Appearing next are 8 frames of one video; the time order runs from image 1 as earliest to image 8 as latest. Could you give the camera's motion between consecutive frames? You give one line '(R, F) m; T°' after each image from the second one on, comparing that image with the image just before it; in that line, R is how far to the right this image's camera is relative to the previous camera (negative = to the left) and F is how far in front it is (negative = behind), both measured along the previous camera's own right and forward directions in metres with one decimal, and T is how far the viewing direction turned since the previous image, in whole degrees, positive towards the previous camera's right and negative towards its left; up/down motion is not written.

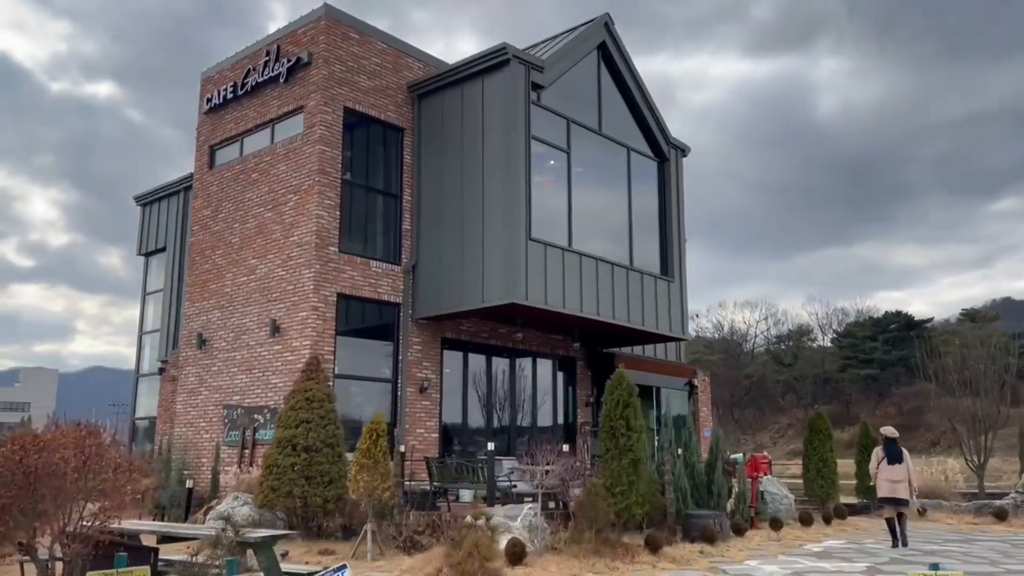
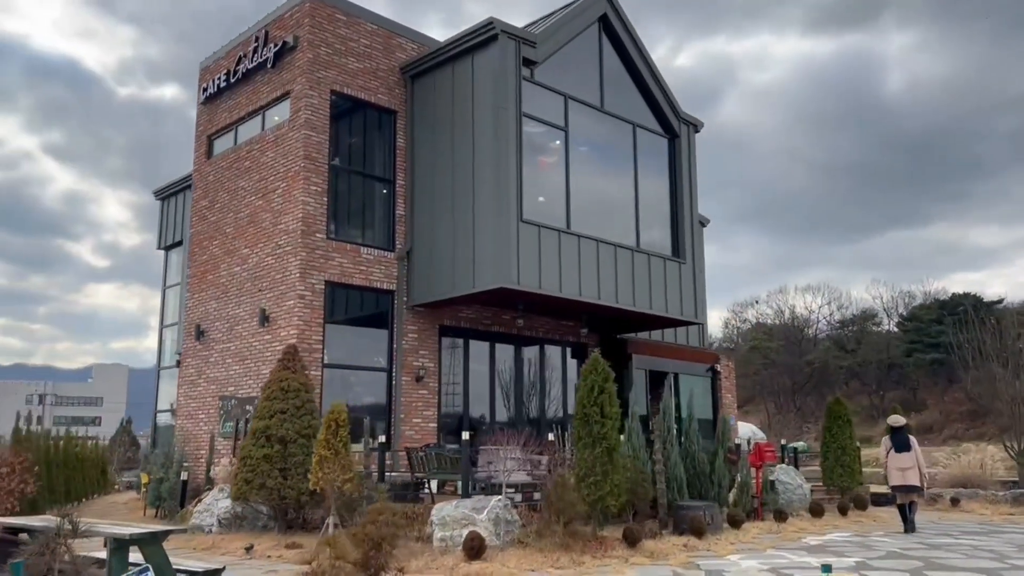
(+1.0, +0.5) m; -4°
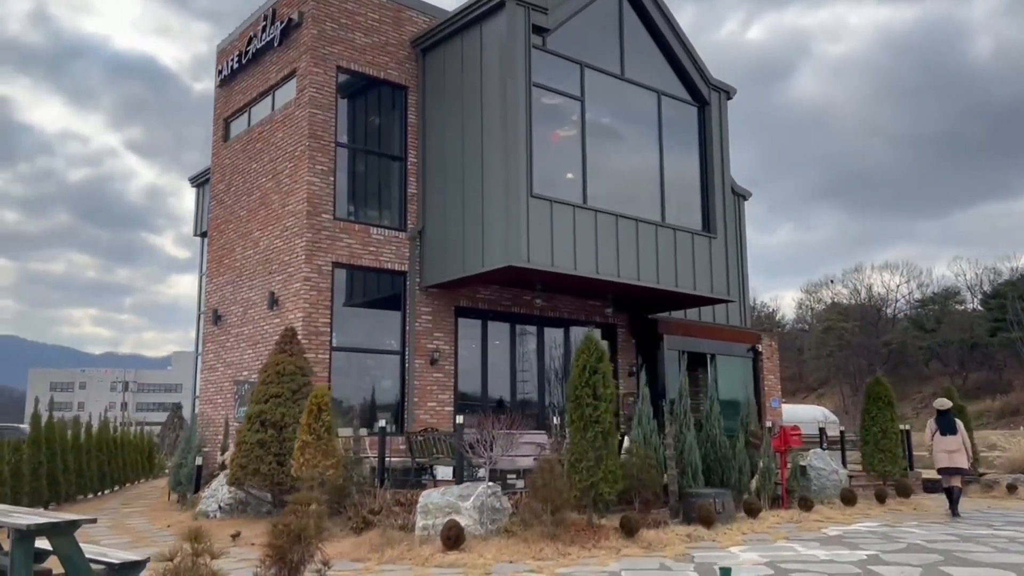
(+0.8, +0.5) m; -5°
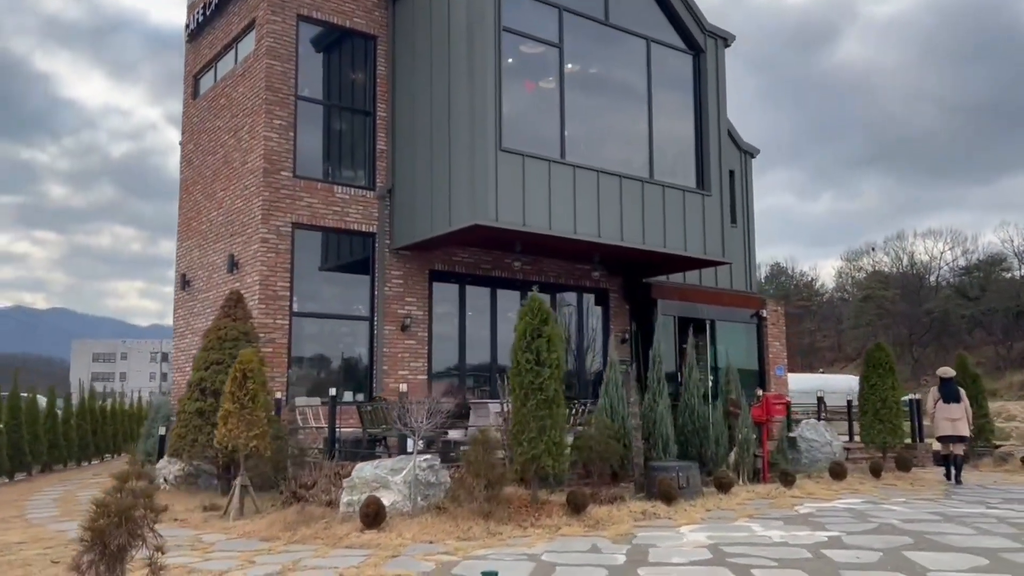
(+0.9, +0.8) m; -2°
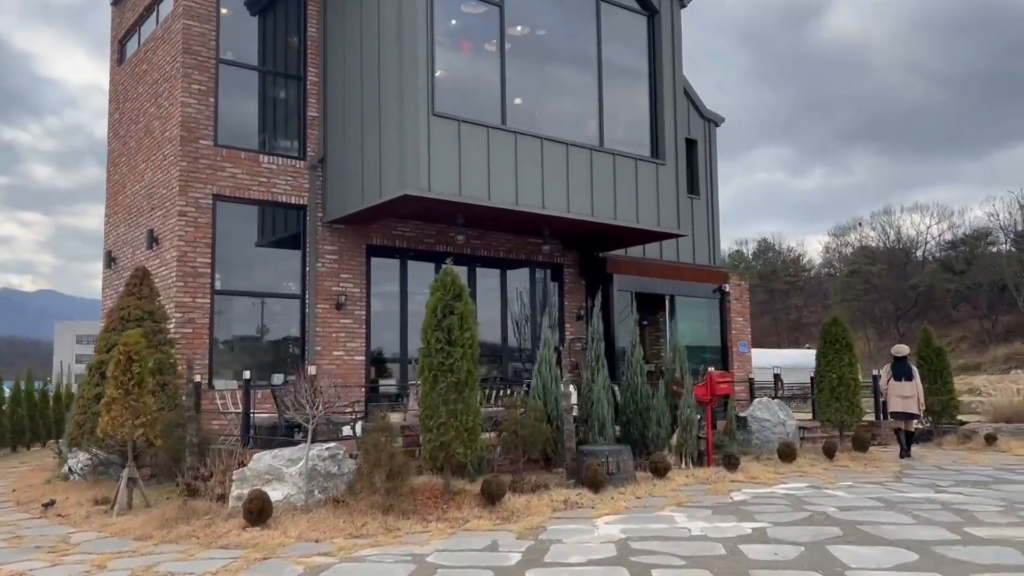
(+0.7, +0.7) m; +1°
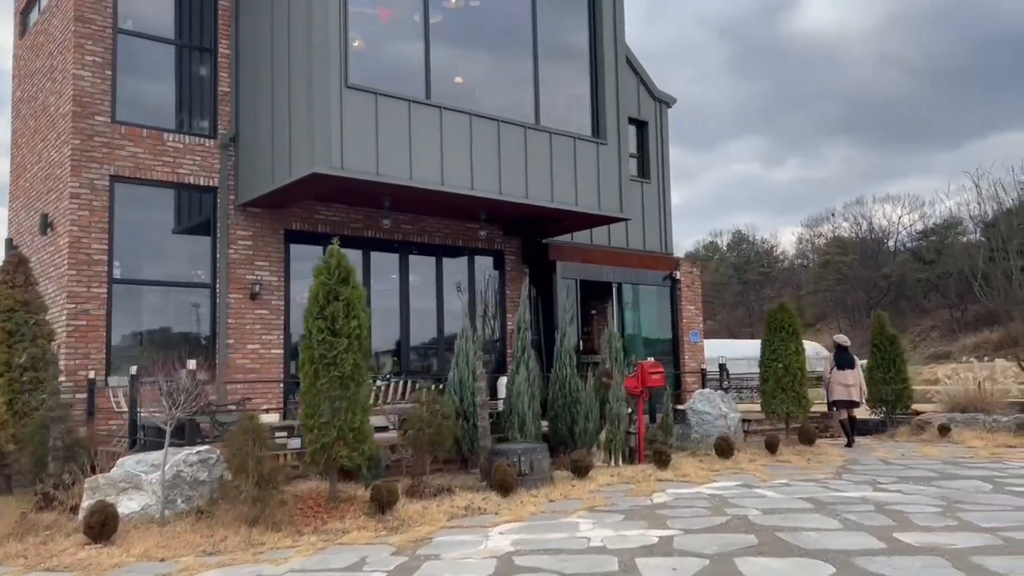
(+0.7, +0.7) m; +1°
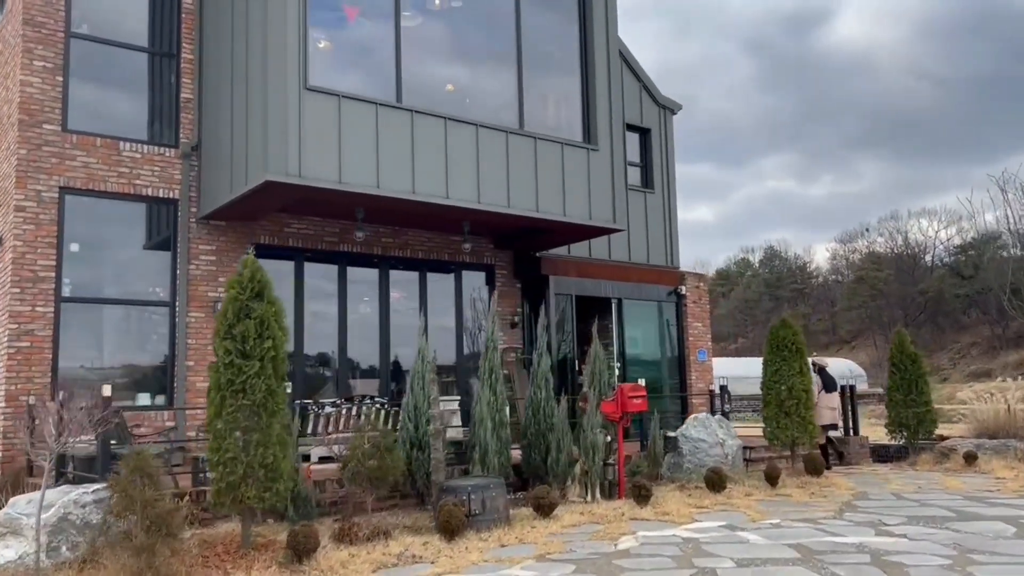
(+0.6, +0.9) m; -2°
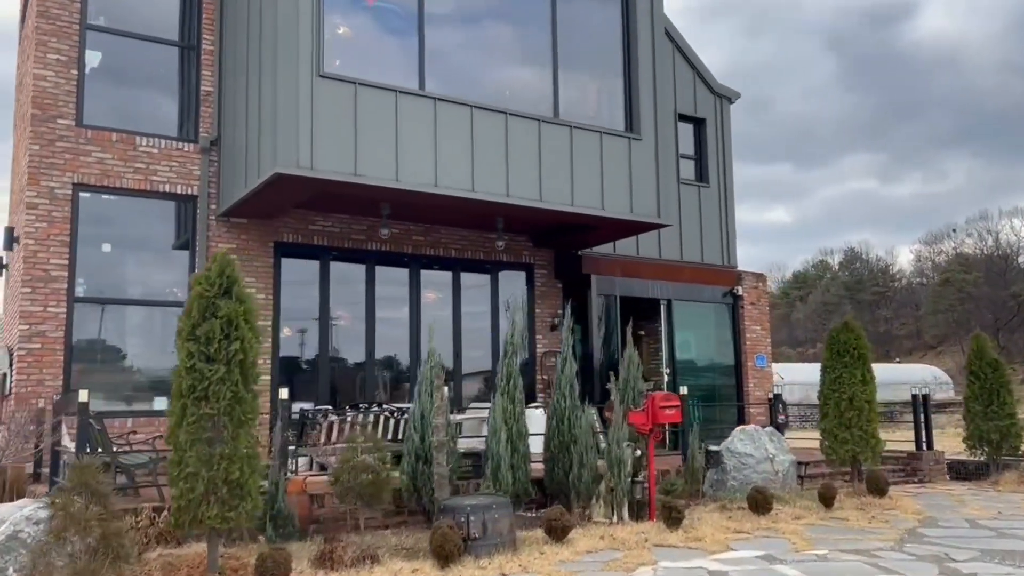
(+0.5, +0.7) m; -5°
